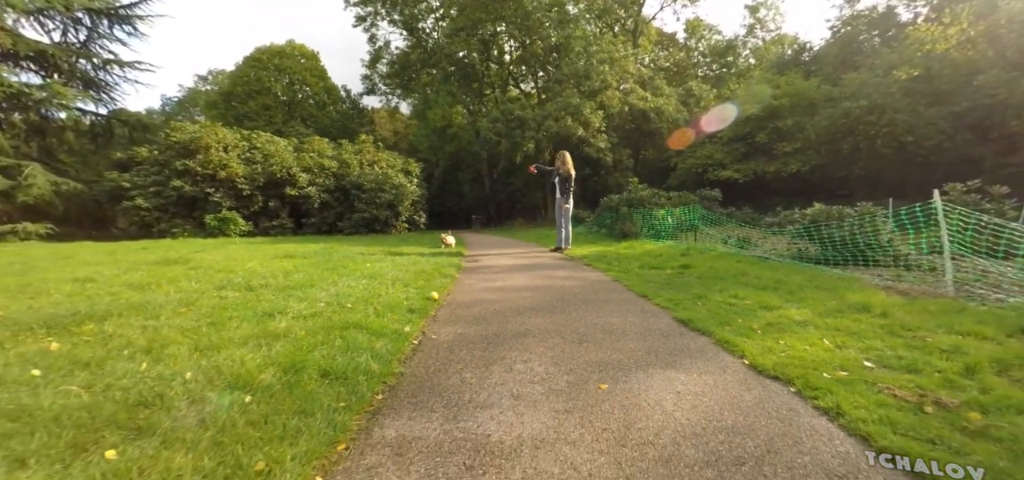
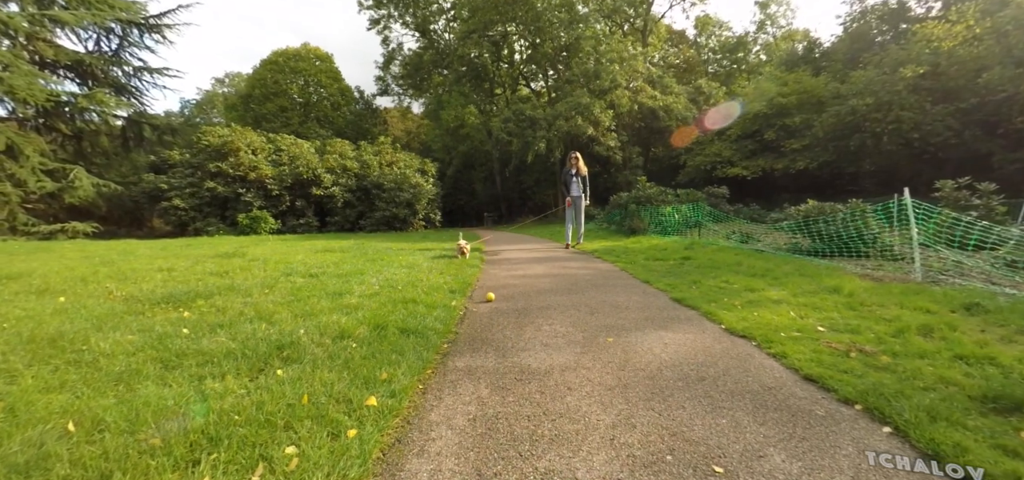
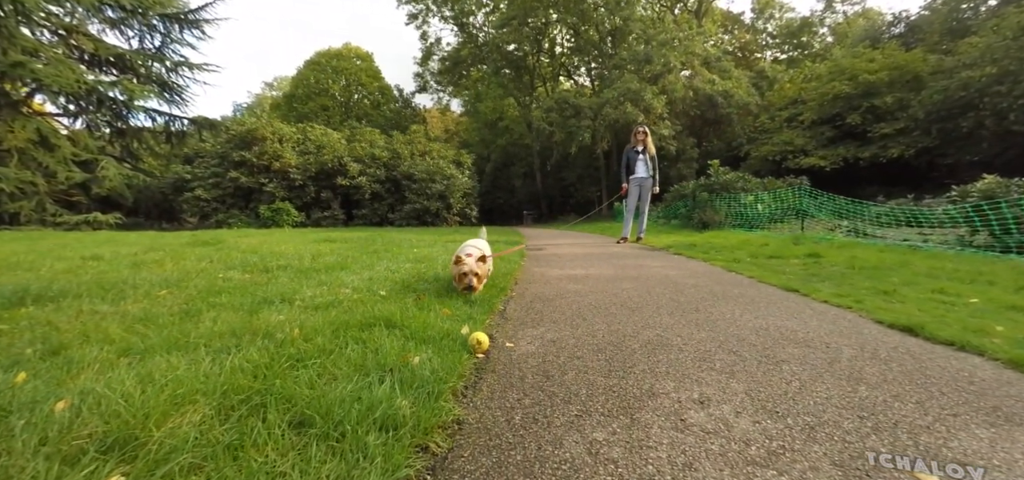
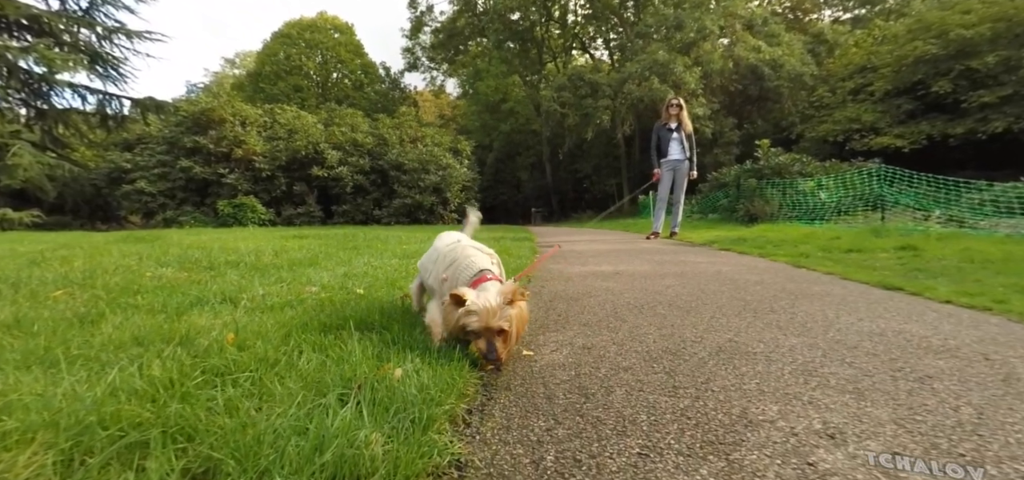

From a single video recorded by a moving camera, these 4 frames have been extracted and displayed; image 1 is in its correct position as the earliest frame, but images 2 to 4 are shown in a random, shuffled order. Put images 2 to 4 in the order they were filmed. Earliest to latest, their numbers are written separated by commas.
2, 3, 4
